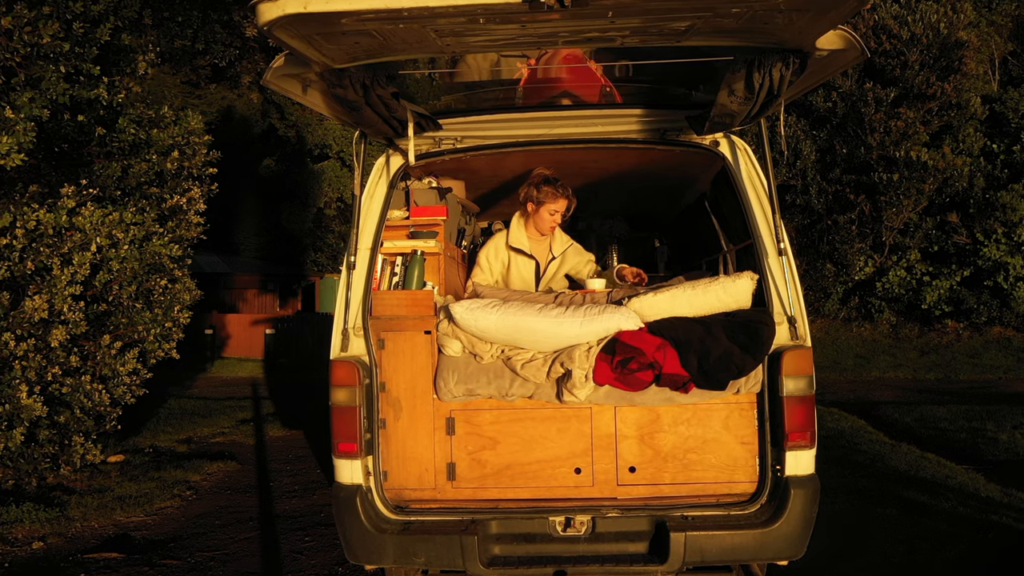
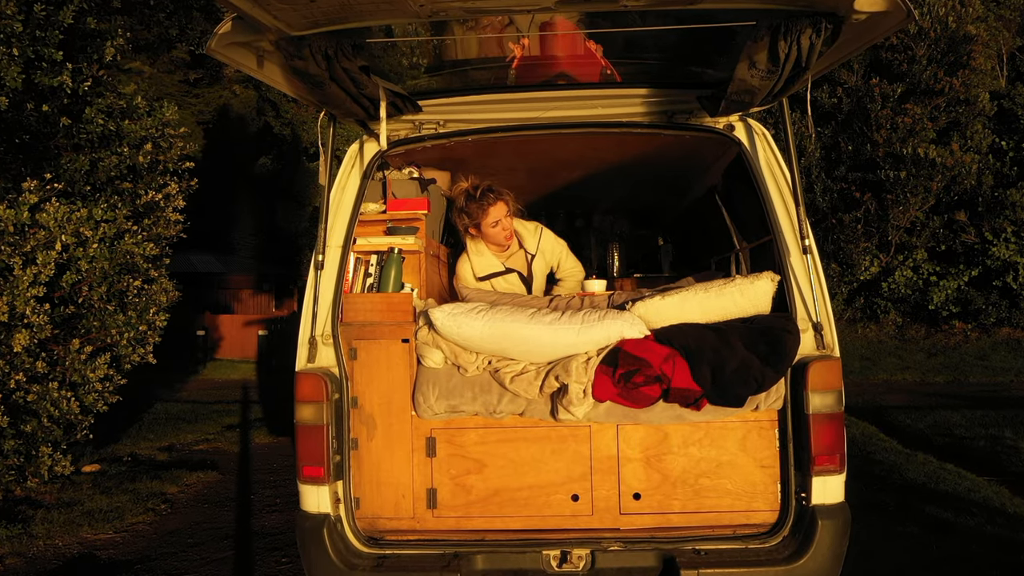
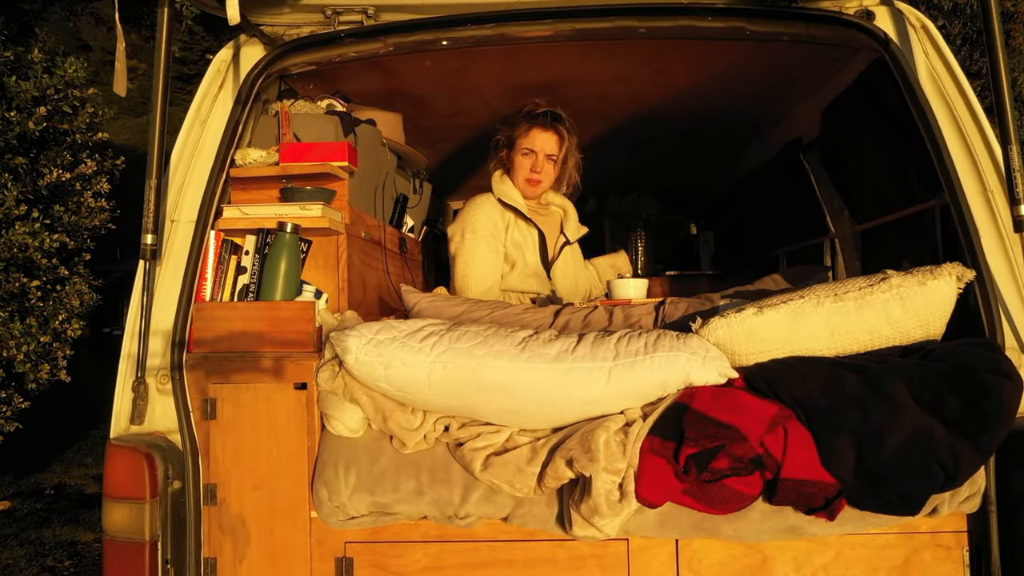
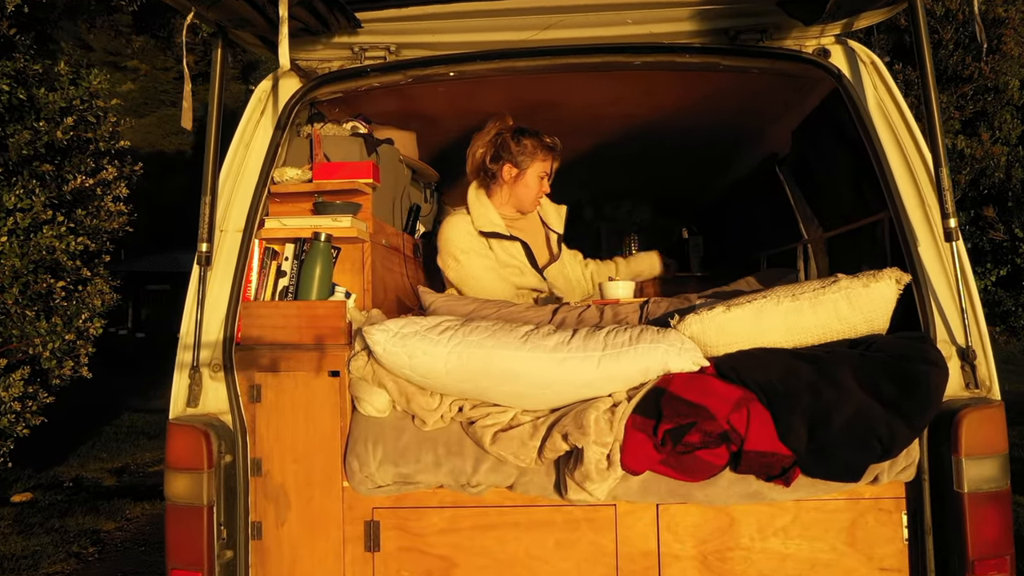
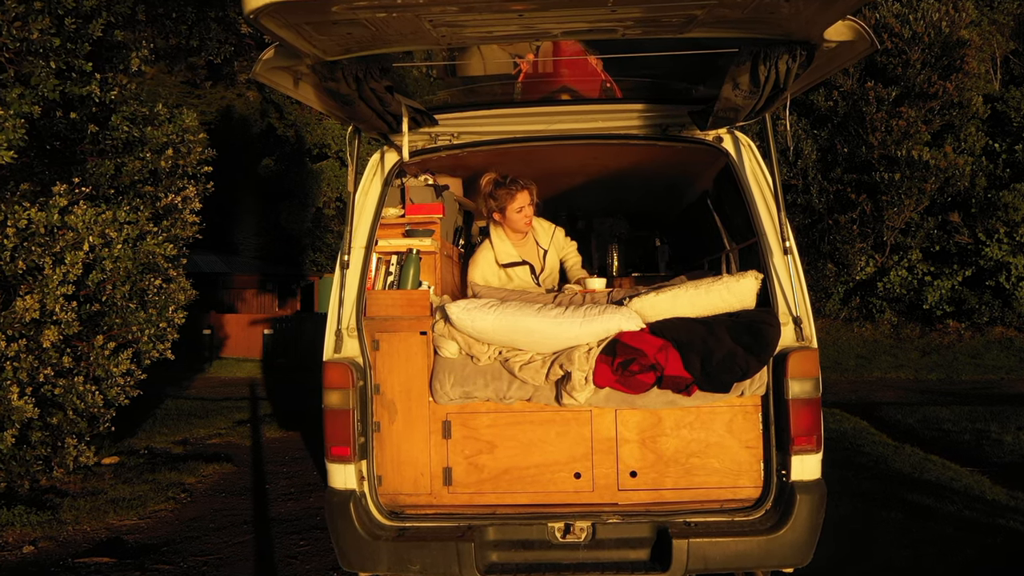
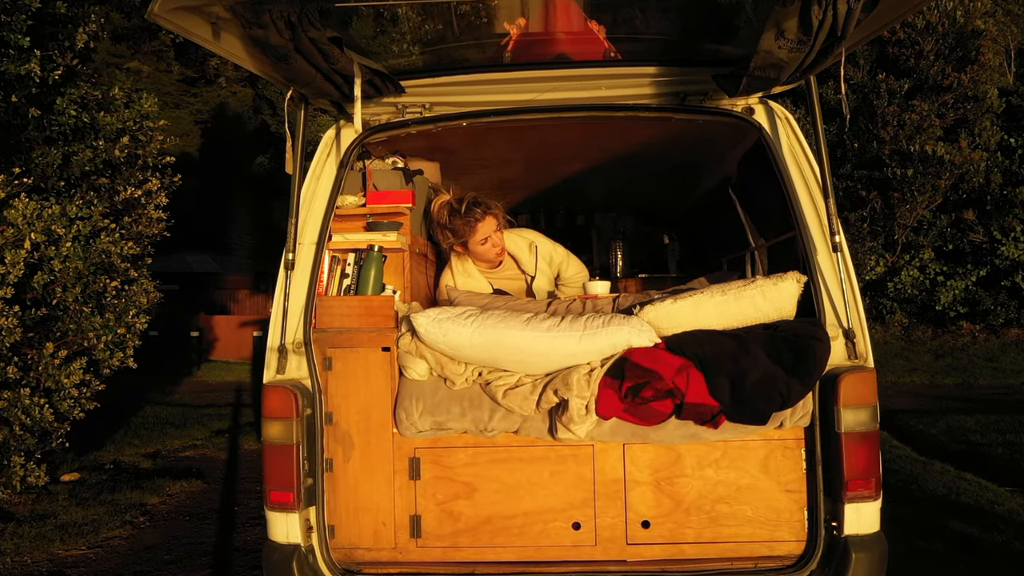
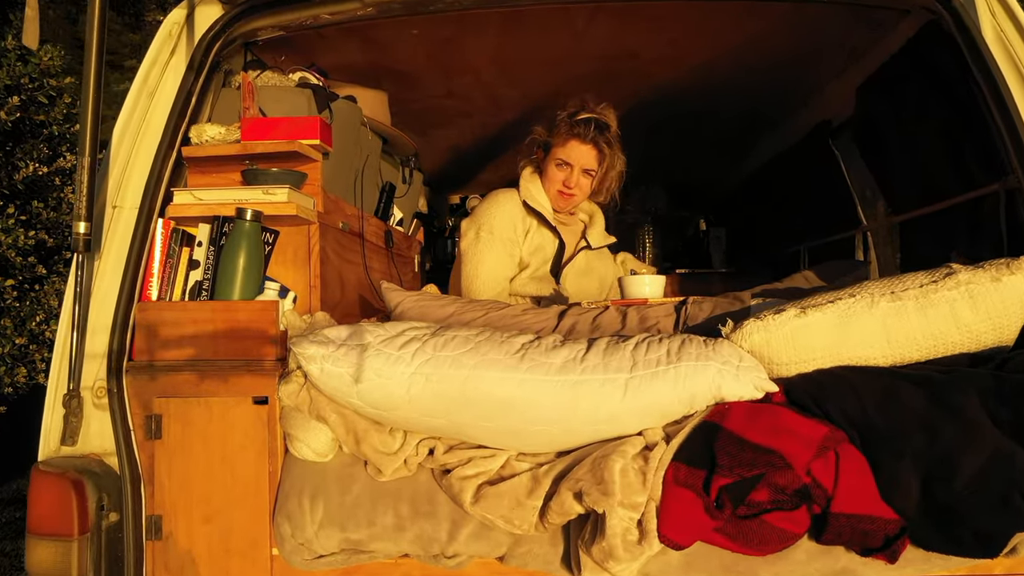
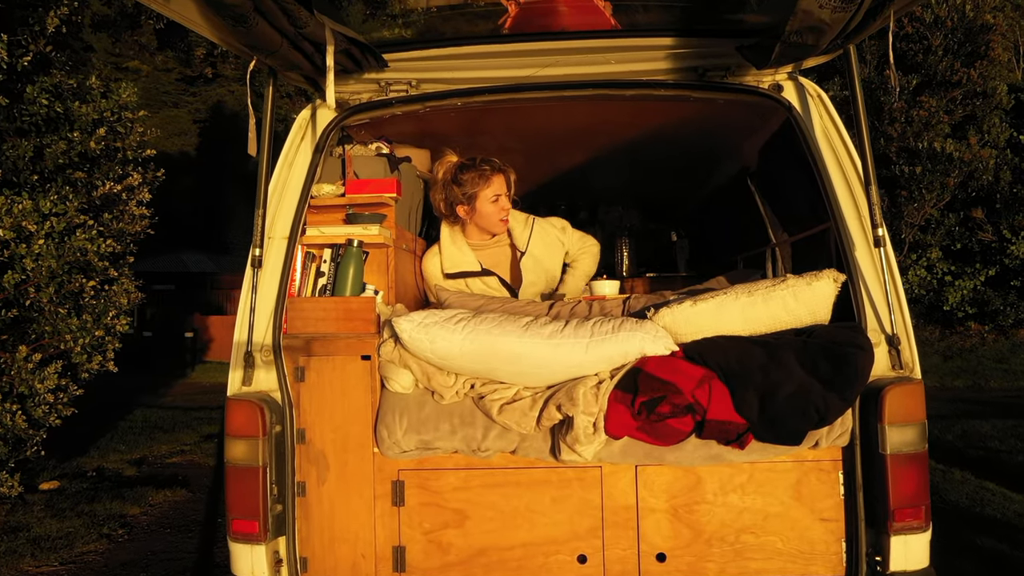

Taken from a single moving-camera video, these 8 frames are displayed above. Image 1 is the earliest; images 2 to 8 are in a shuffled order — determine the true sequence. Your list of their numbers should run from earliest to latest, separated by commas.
5, 2, 6, 8, 4, 3, 7
